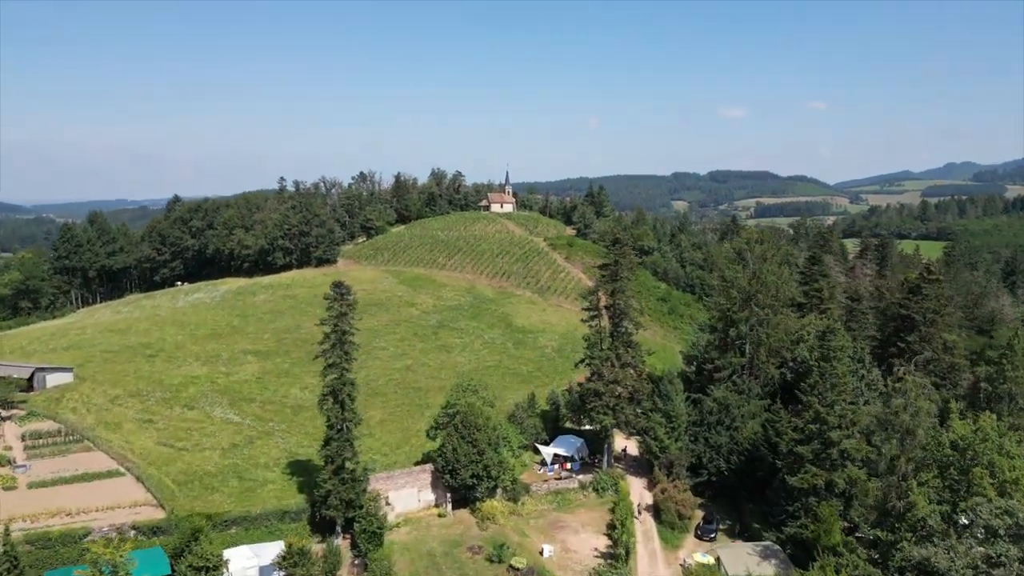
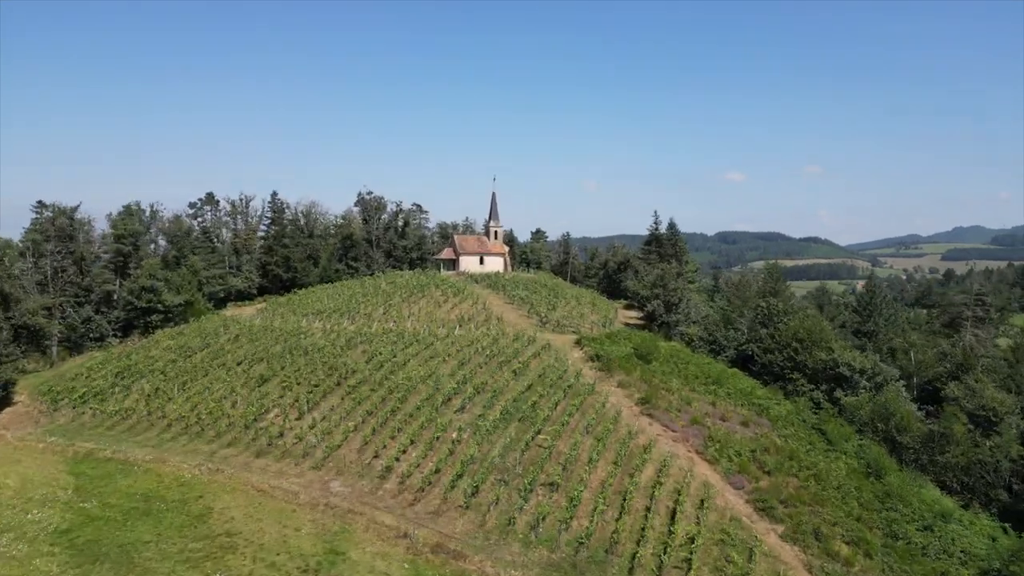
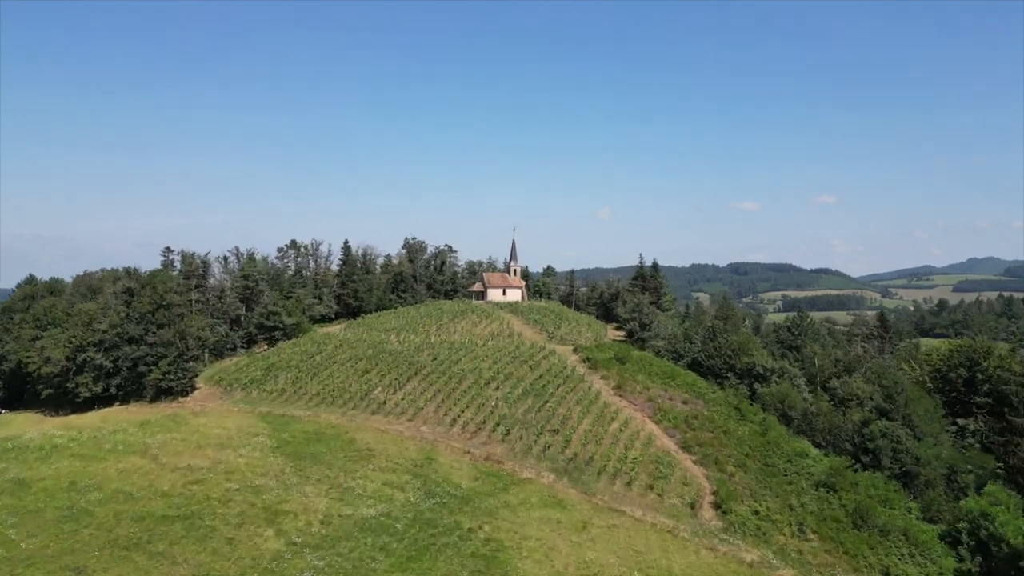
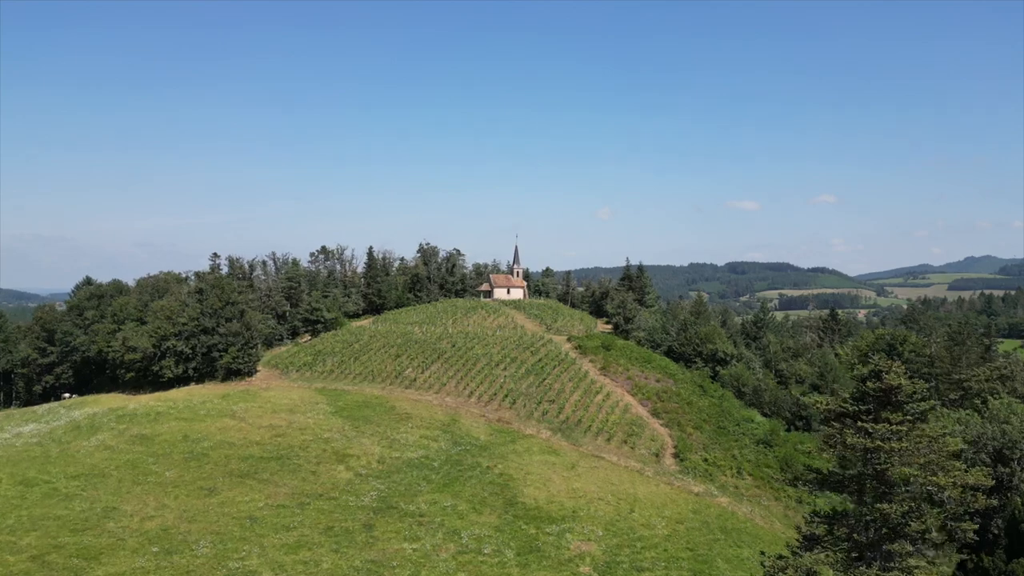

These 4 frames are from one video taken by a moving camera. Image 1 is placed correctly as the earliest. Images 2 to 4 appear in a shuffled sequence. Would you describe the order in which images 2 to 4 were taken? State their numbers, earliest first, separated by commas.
4, 3, 2
